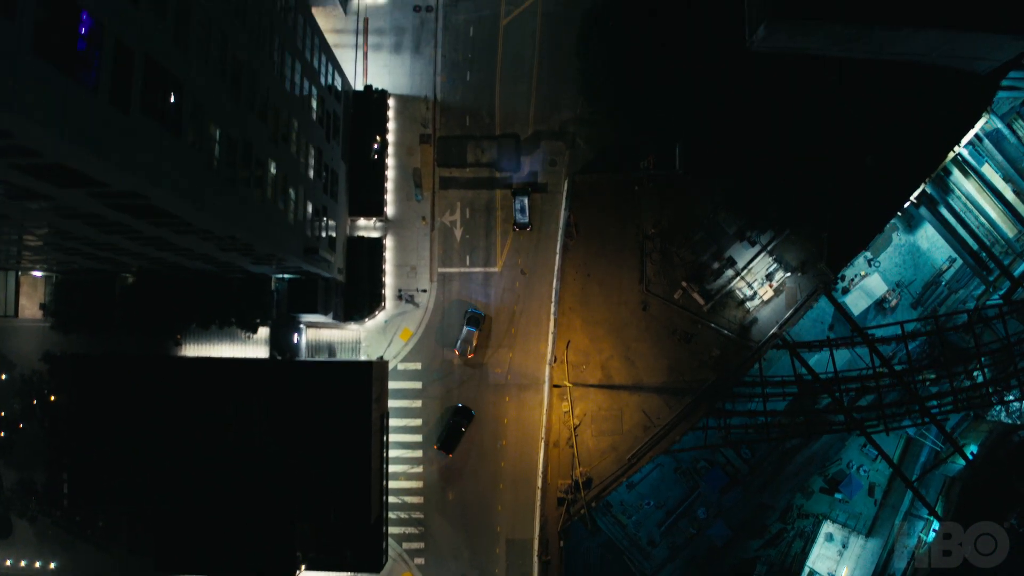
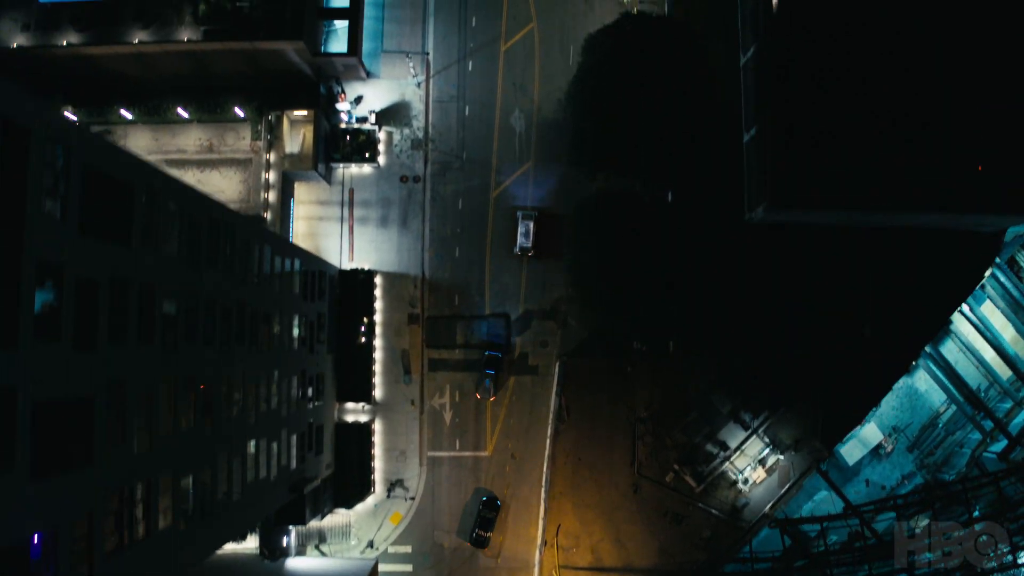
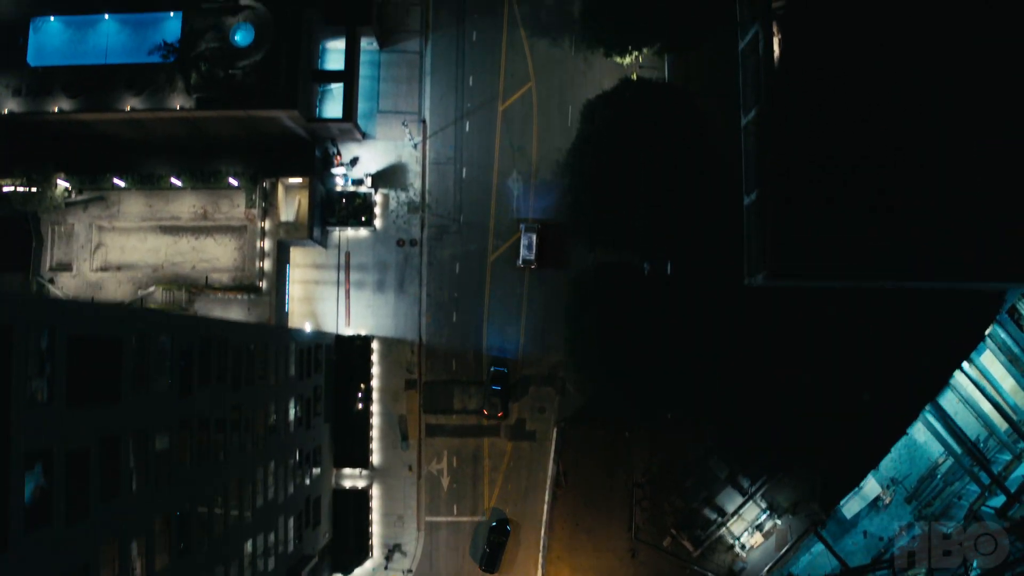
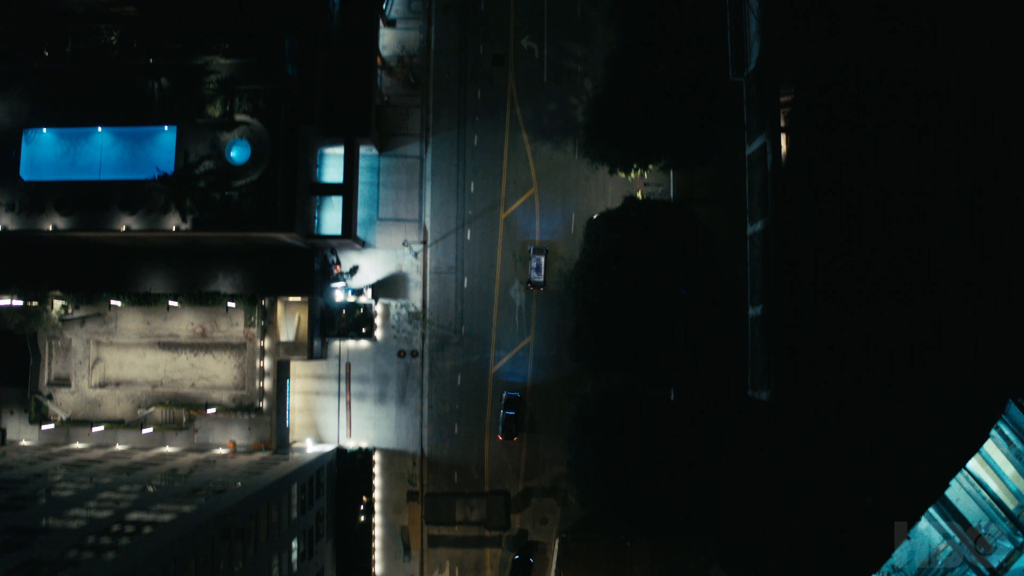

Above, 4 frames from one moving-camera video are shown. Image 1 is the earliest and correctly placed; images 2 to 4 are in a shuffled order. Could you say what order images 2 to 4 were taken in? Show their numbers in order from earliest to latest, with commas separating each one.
2, 3, 4
